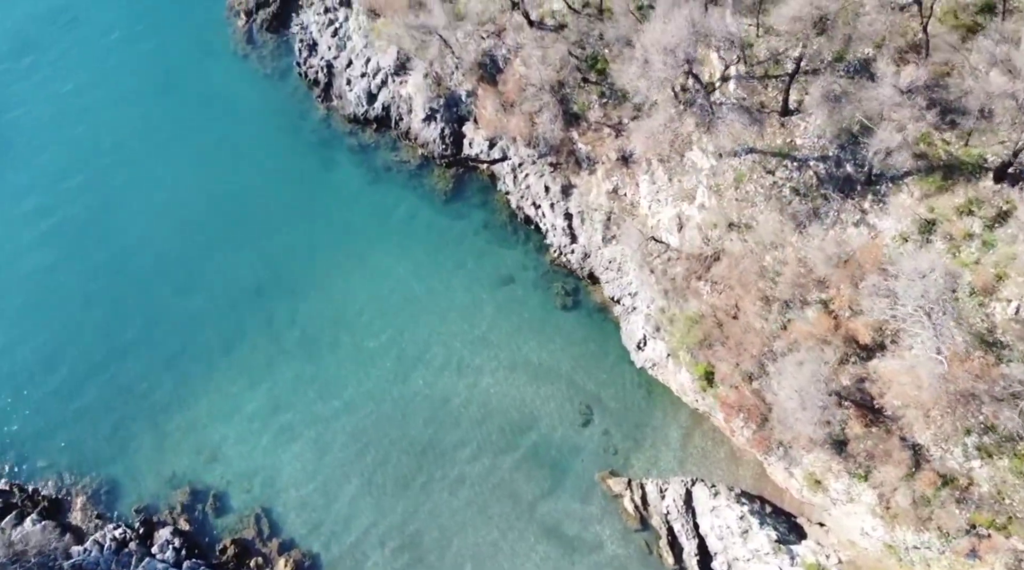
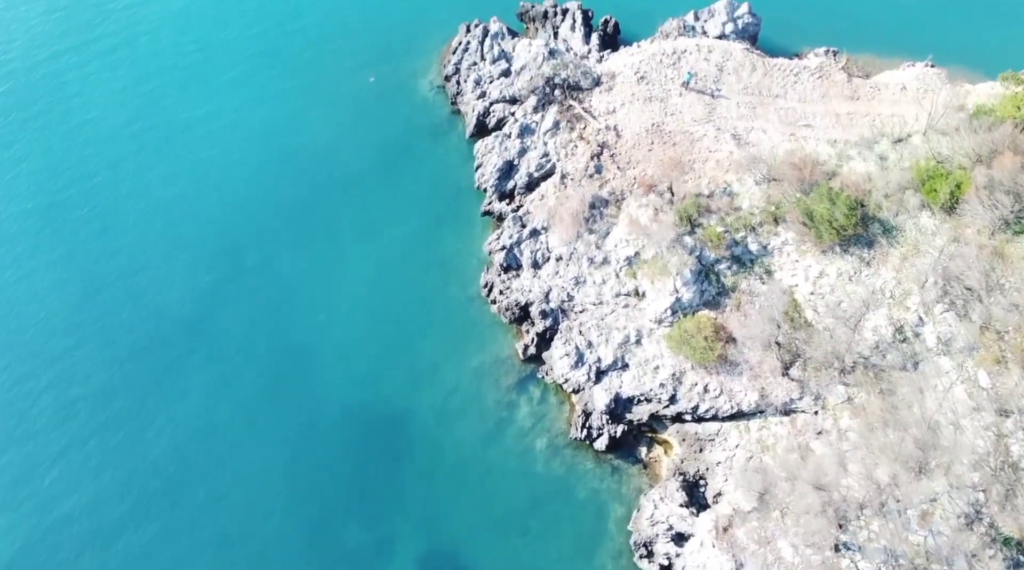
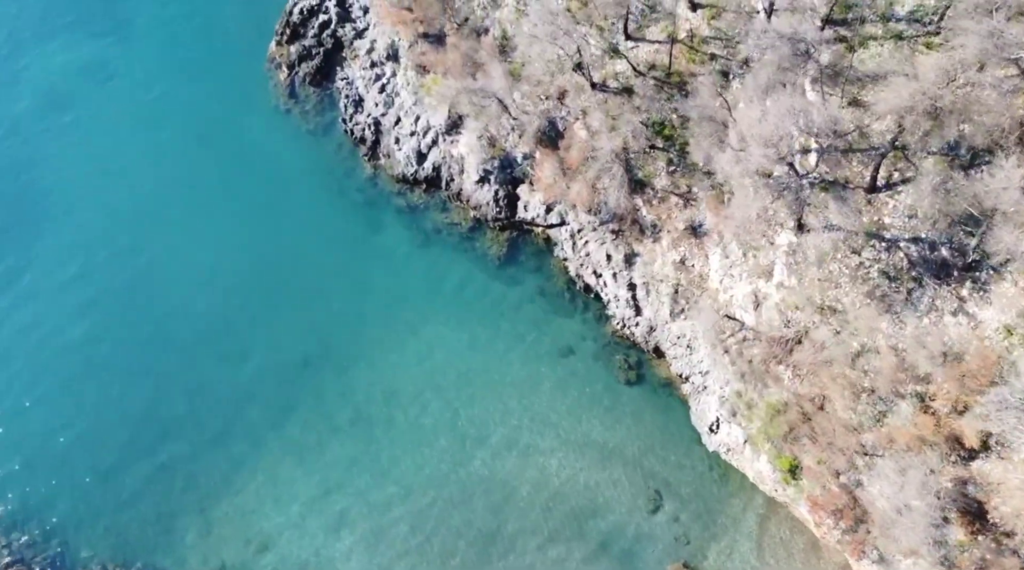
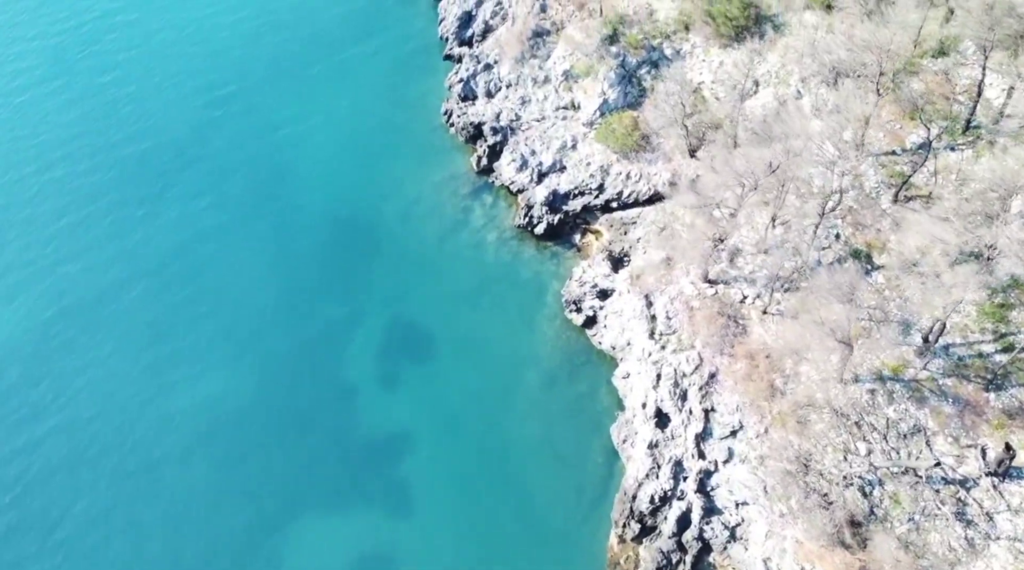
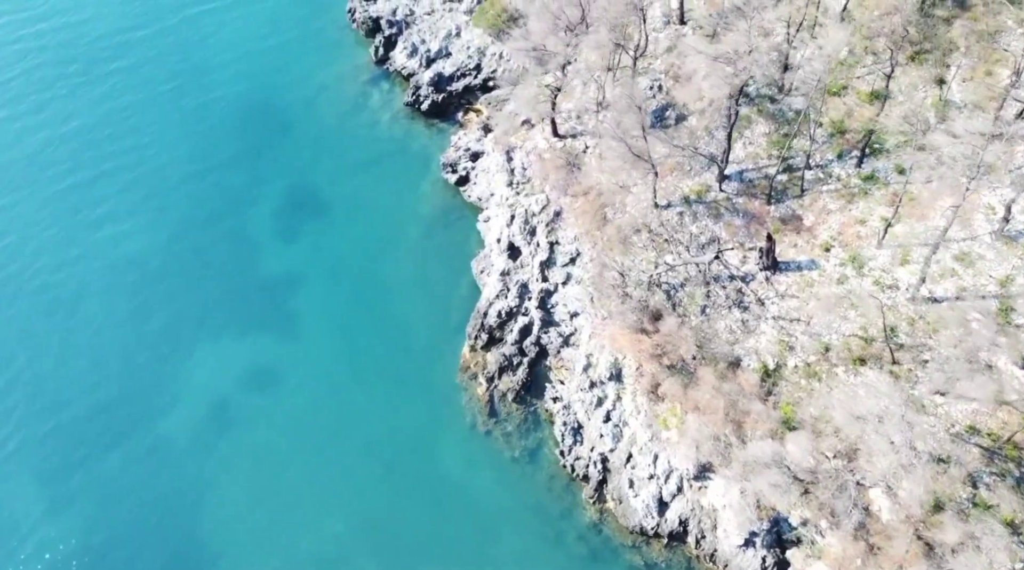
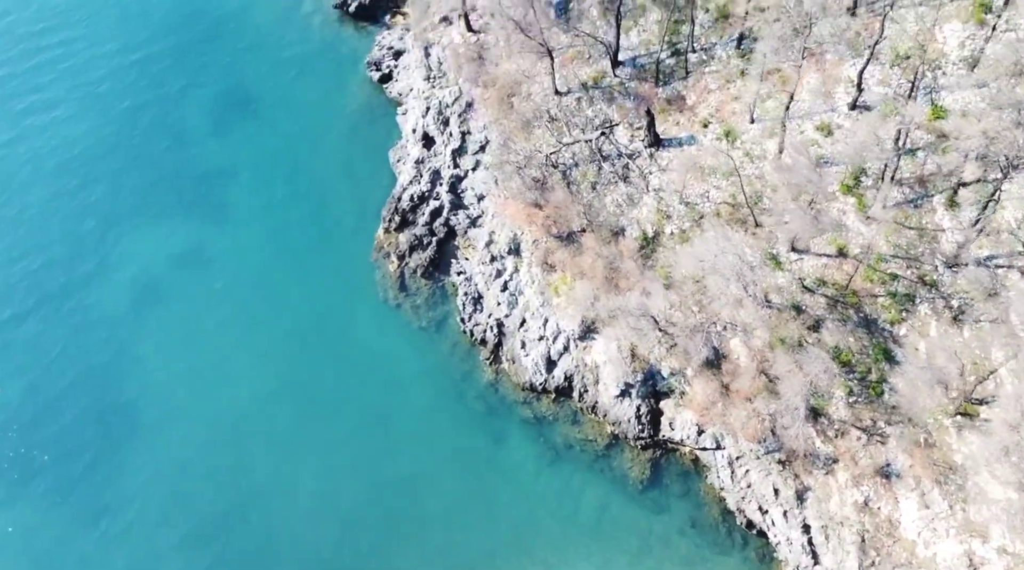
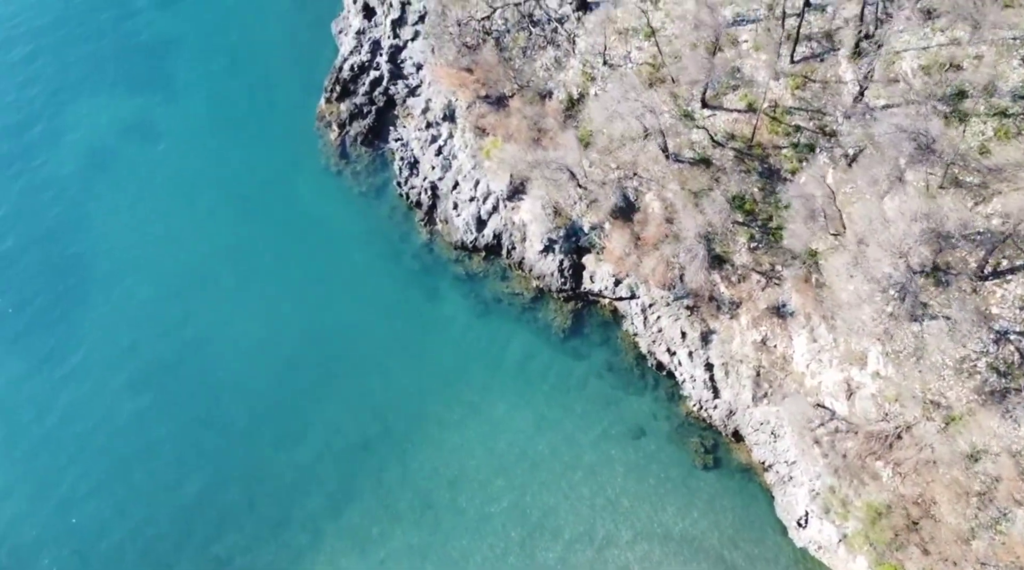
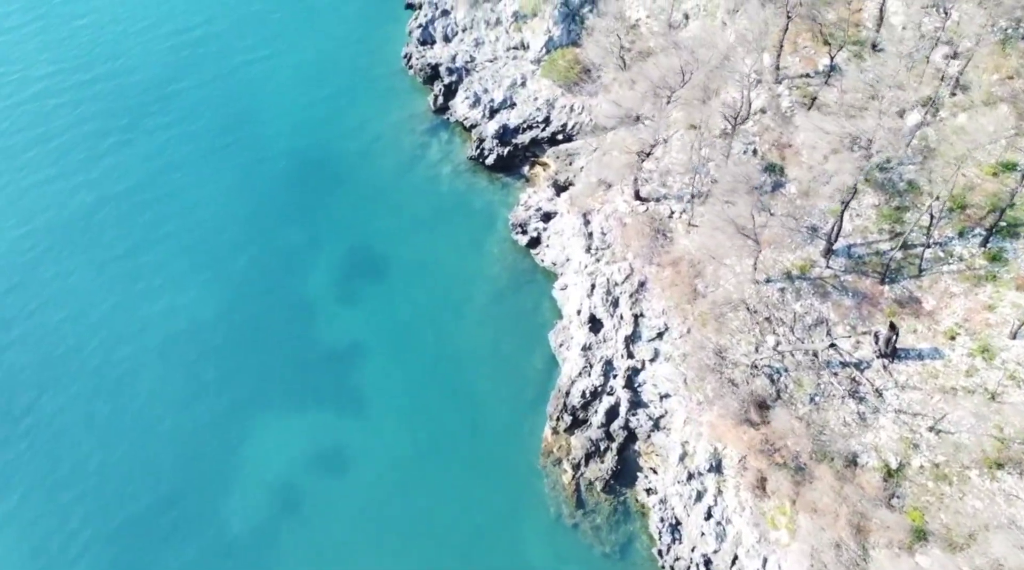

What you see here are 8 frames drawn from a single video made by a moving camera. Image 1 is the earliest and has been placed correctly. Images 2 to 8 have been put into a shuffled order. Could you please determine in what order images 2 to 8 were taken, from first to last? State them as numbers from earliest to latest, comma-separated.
3, 7, 6, 5, 8, 4, 2
